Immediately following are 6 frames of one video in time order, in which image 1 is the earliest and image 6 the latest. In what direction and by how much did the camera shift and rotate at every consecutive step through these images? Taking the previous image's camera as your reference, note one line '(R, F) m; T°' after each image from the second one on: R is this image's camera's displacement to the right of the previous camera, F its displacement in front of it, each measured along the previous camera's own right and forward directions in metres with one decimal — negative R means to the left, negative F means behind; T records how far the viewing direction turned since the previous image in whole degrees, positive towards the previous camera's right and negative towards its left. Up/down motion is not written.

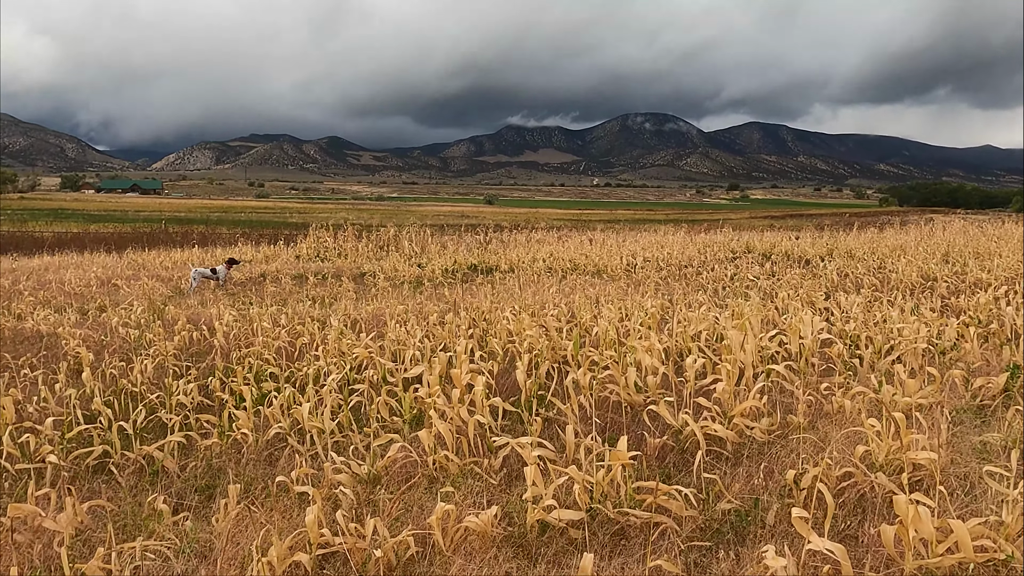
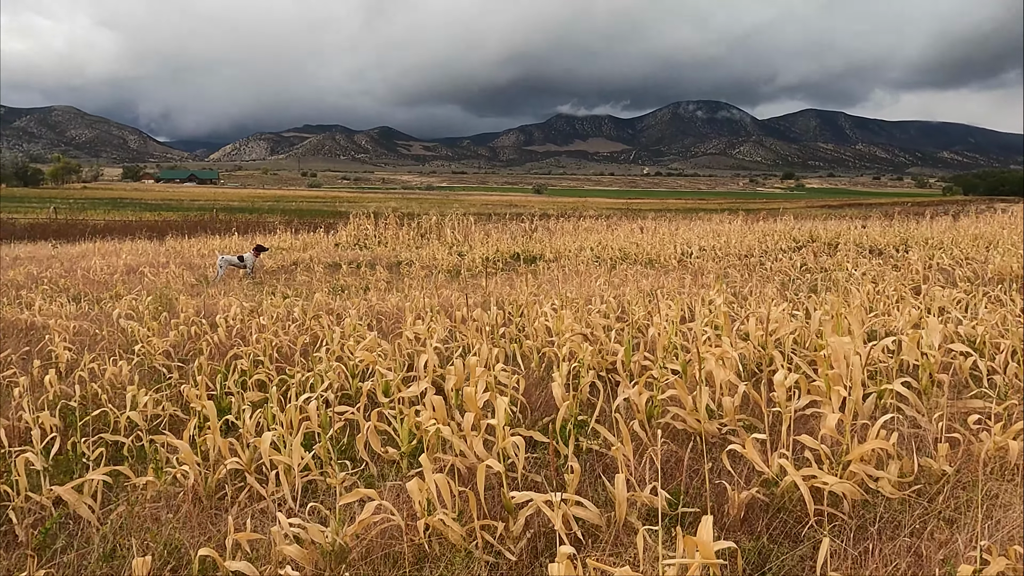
(+0.1, +0.9) m; -4°
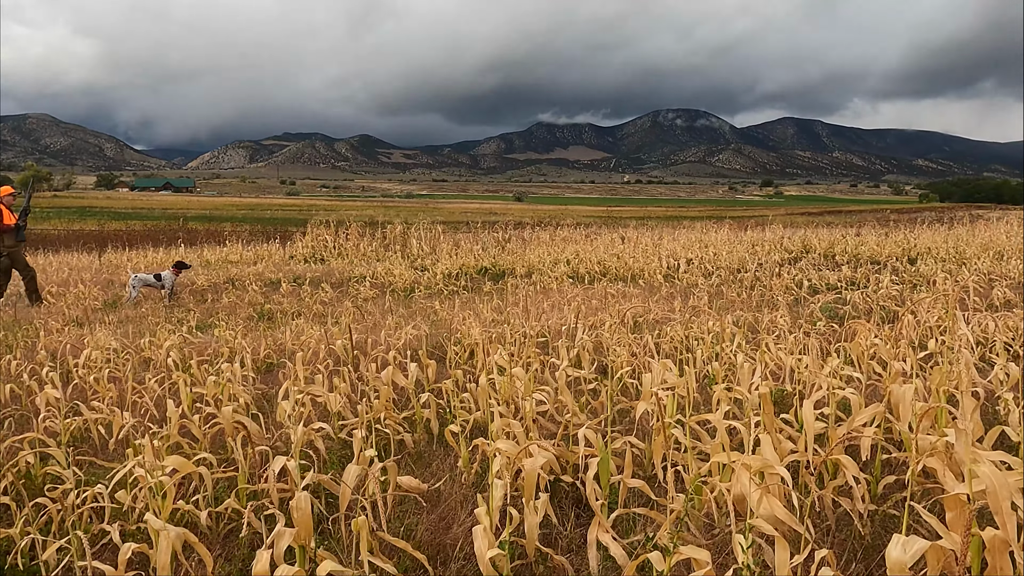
(+0.2, +1.5) m; +1°
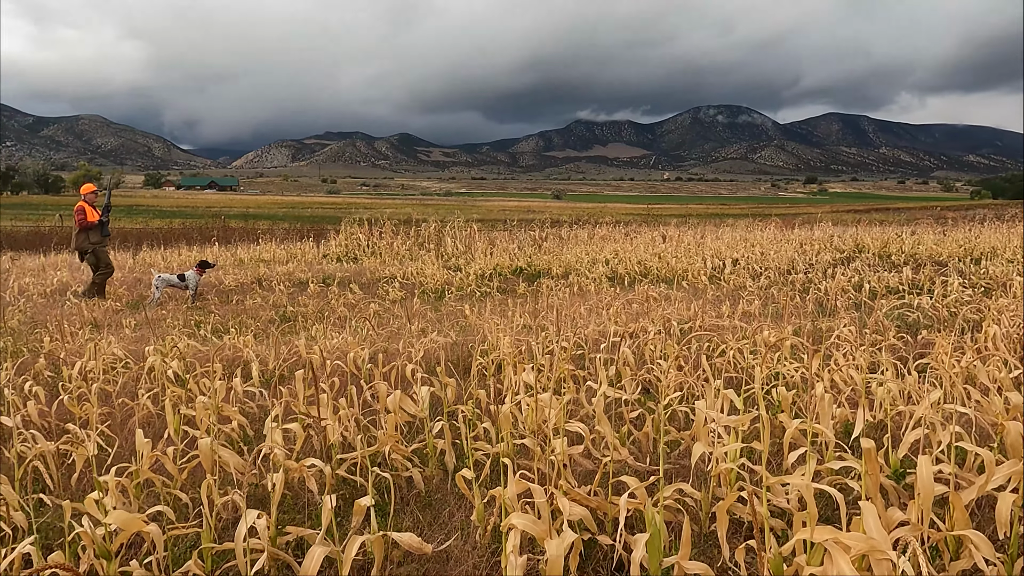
(0.0, +0.5) m; -3°
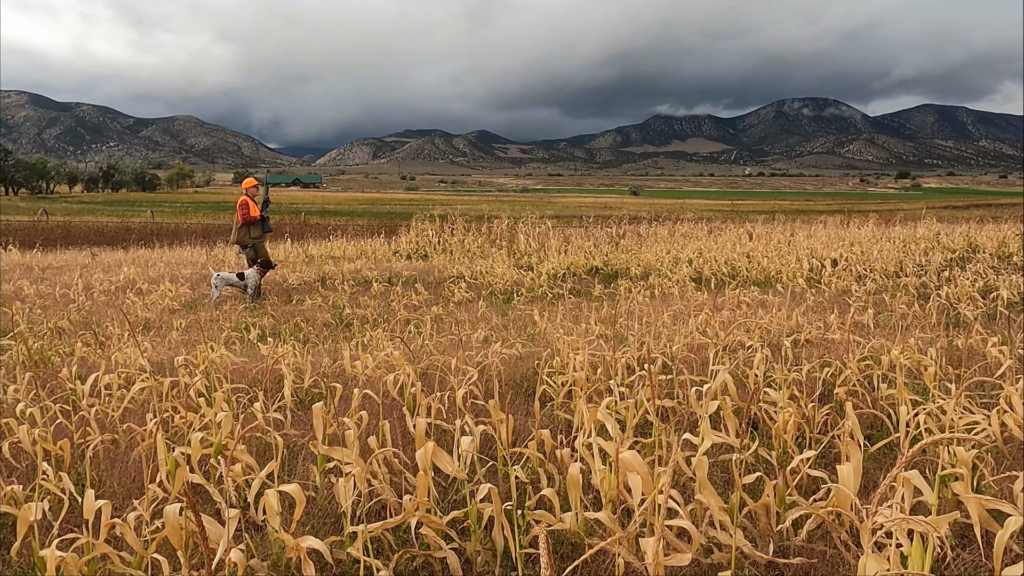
(0.0, +0.7) m; -6°
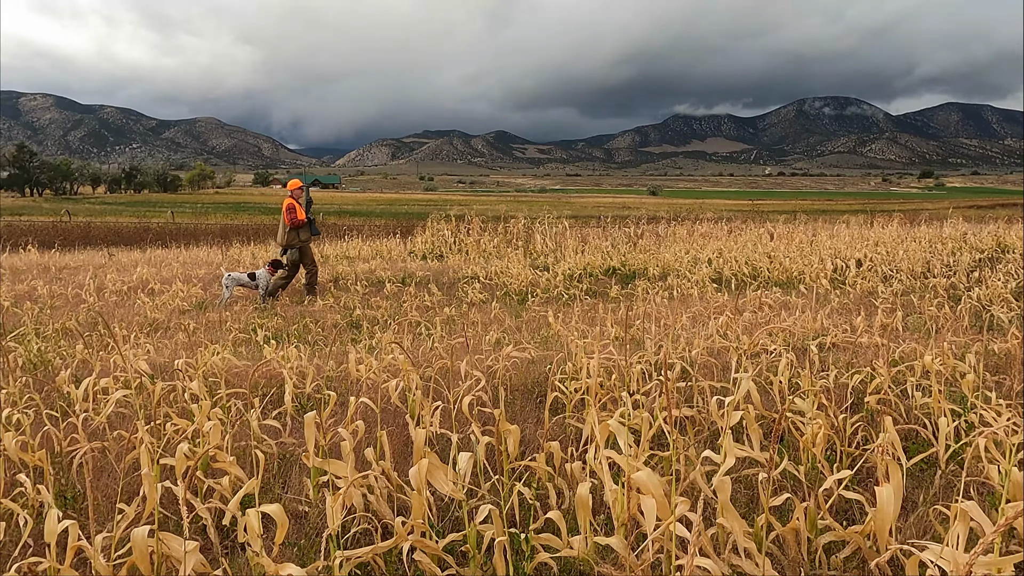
(0.0, +0.2) m; -1°
